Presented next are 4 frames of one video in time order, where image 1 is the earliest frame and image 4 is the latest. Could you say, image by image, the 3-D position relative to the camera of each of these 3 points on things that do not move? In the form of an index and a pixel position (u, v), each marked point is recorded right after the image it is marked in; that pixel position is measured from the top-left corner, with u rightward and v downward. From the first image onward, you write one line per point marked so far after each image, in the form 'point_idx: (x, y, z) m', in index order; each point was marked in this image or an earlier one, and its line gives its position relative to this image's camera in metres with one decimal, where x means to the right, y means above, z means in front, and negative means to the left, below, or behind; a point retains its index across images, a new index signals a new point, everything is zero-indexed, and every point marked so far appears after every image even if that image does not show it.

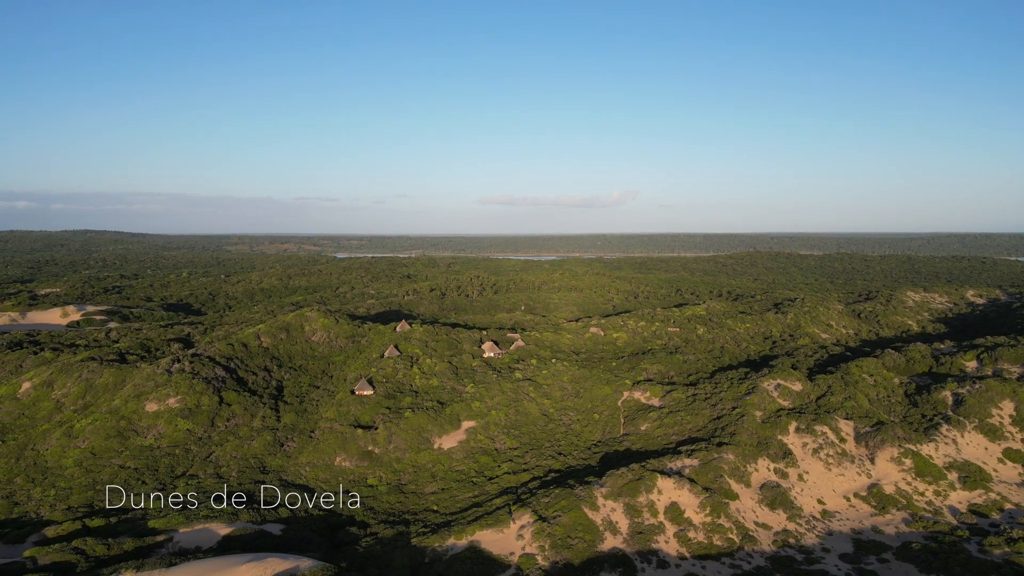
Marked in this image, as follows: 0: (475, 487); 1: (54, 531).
0: (-1.5, -8.0, +20.0) m
1: (-14.0, -7.4, +15.1) m
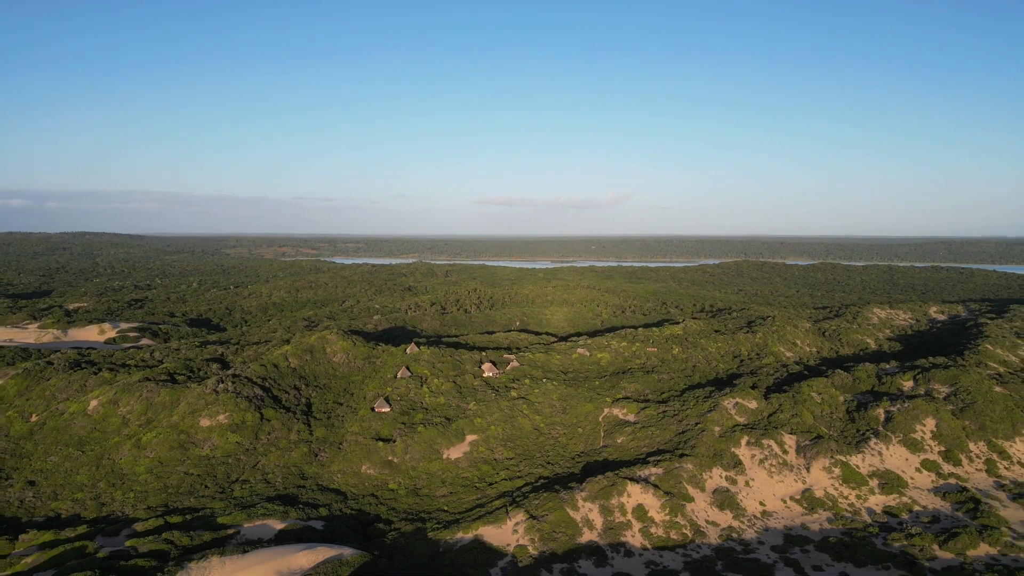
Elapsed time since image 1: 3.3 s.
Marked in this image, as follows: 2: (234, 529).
0: (-1.7, -9.9, +24.1) m
1: (-14.1, -9.1, +19.0) m
2: (-10.7, -9.3, +19.1) m
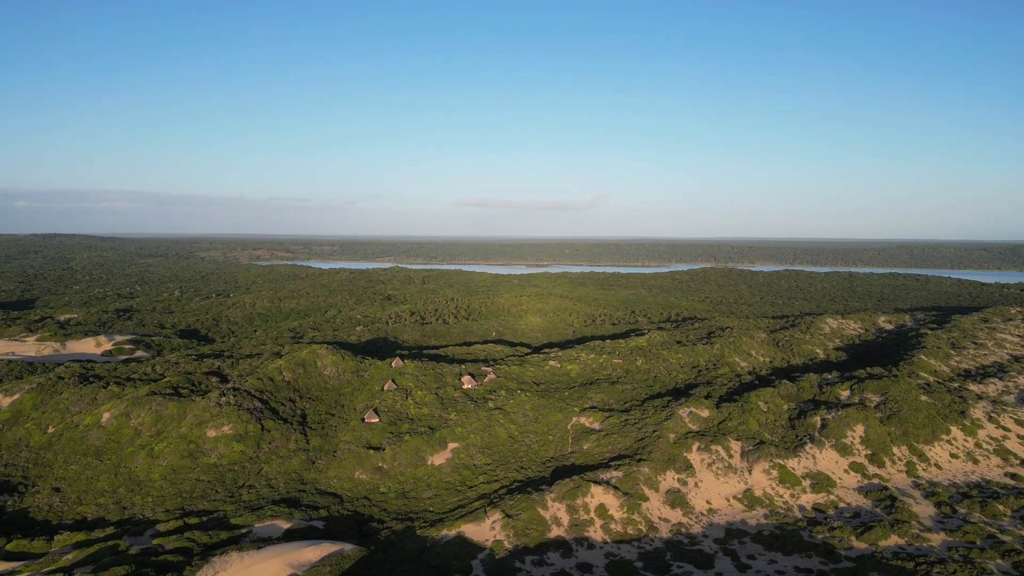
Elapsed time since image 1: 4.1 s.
0: (-2.9, -11.2, +27.2) m
1: (-15.0, -10.3, +21.4) m
2: (-11.7, -10.6, +21.8) m
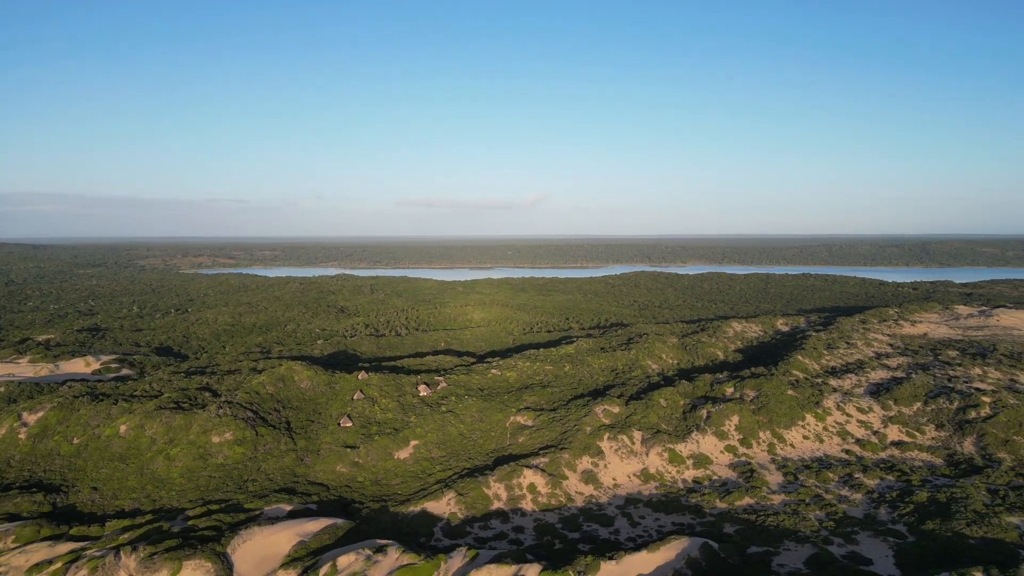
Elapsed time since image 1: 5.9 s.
0: (-6.3, -13.4, +34.6) m
1: (-17.8, -12.5, +27.6) m
2: (-14.5, -12.7, +28.3) m
